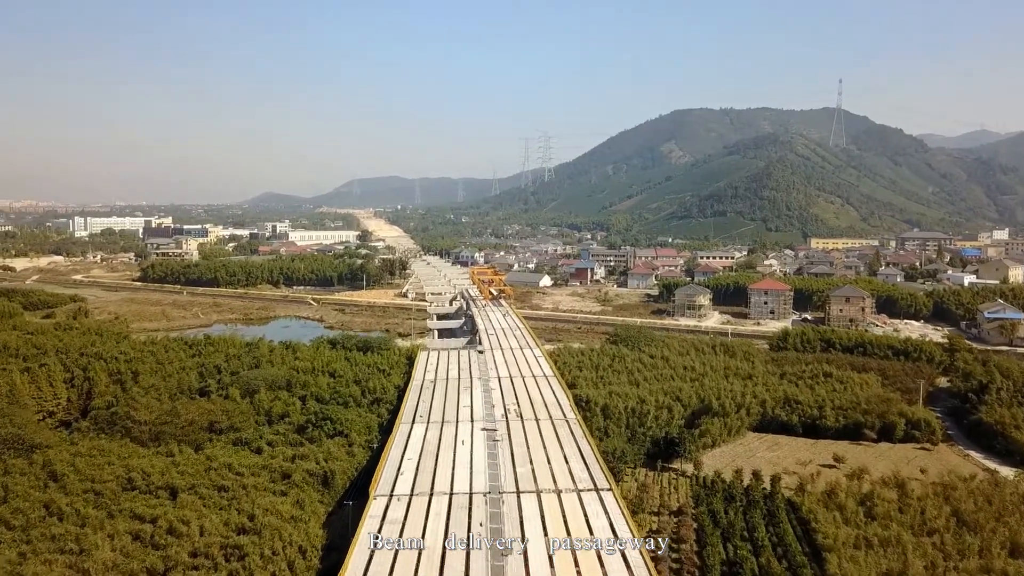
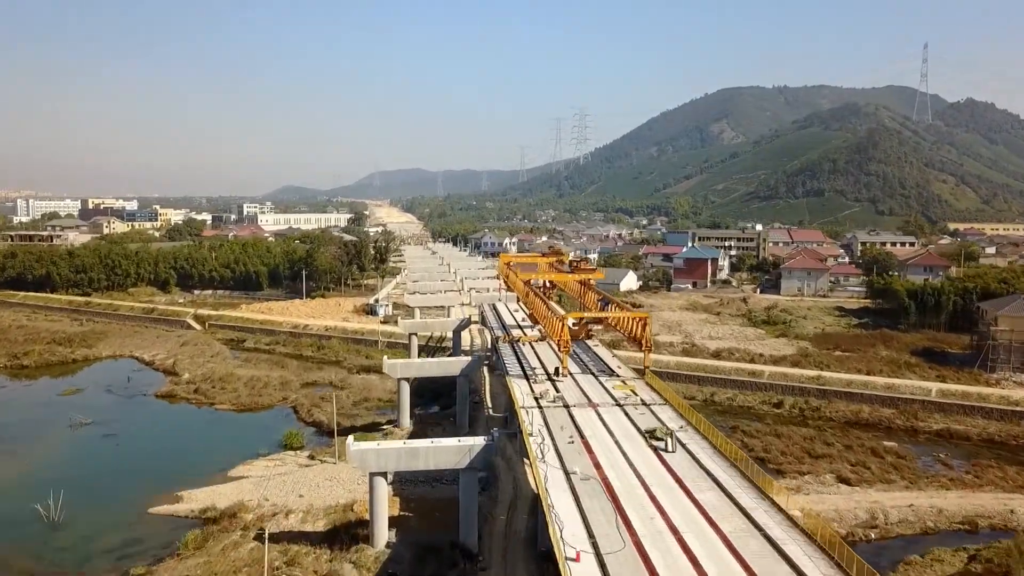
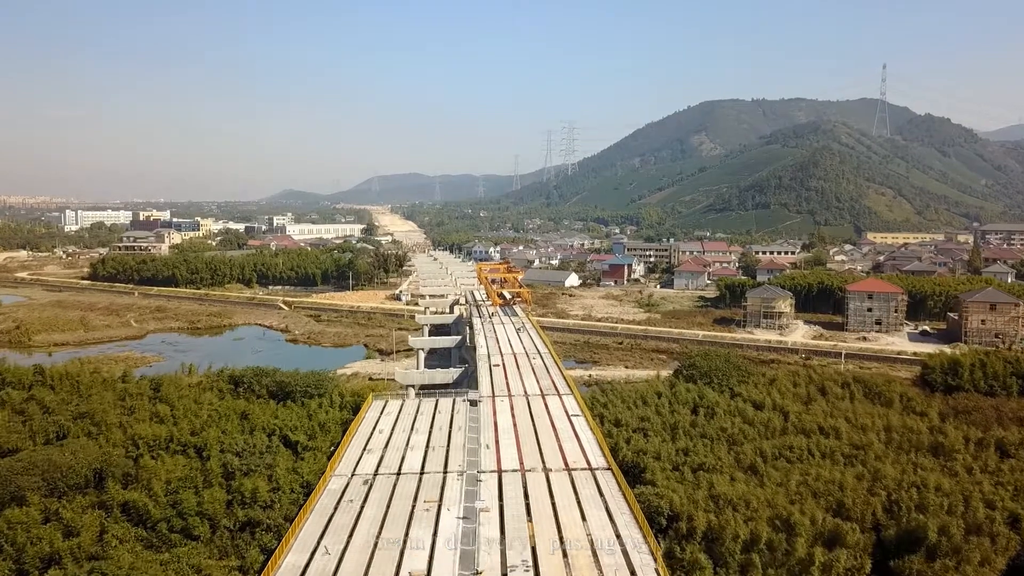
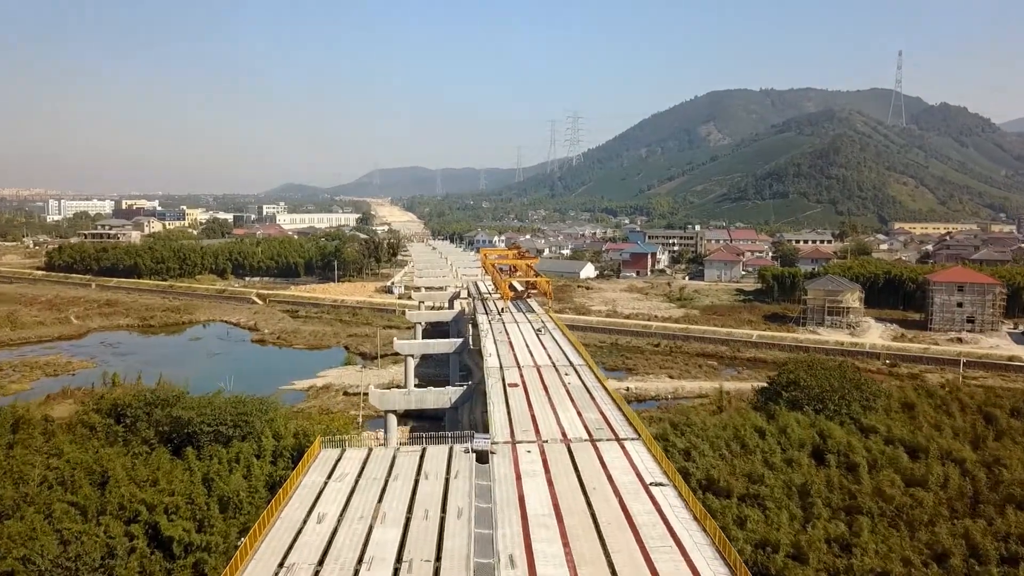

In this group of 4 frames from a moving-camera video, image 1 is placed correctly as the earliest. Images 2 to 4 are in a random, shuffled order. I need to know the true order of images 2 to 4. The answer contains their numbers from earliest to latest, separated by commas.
3, 4, 2
